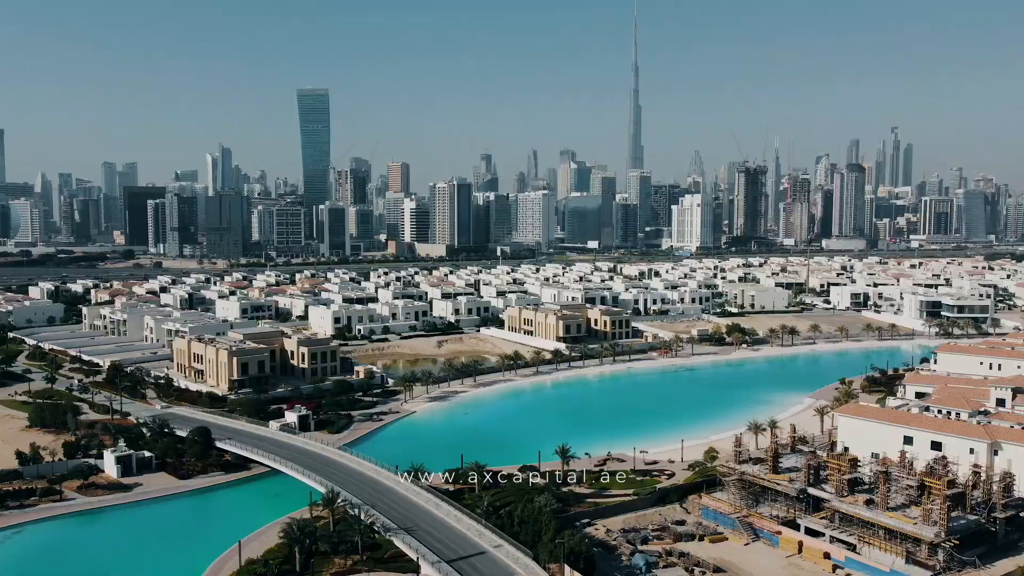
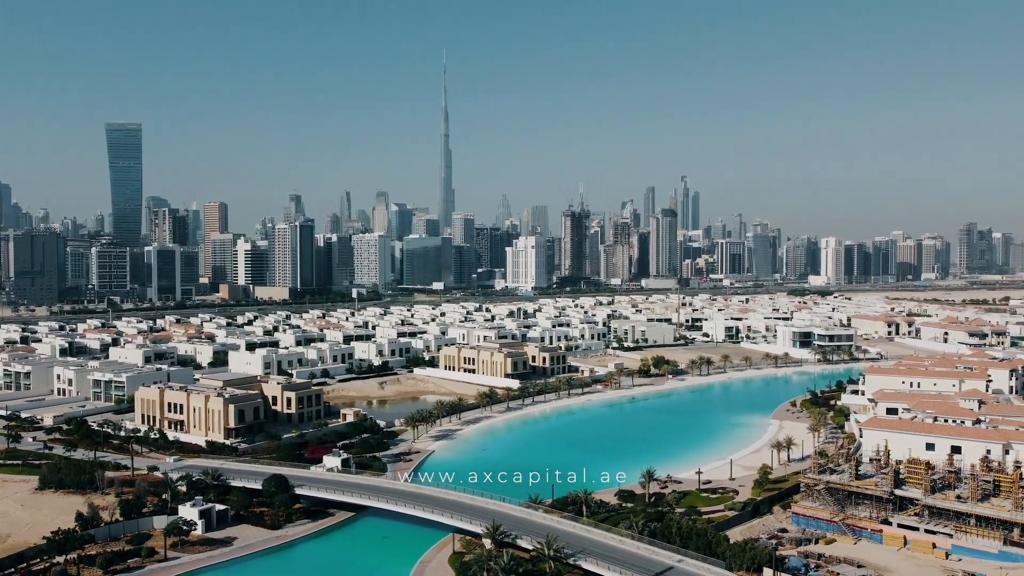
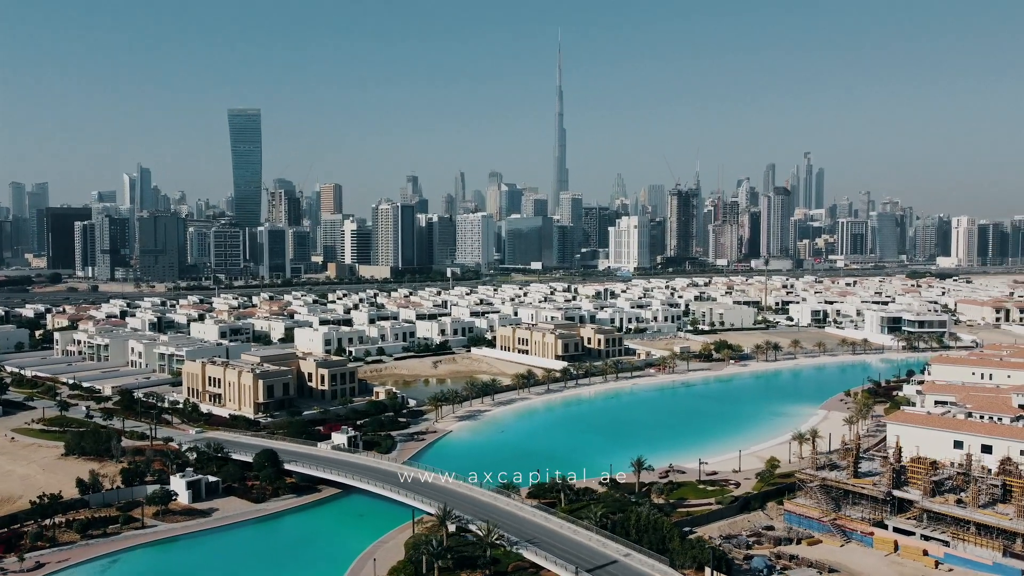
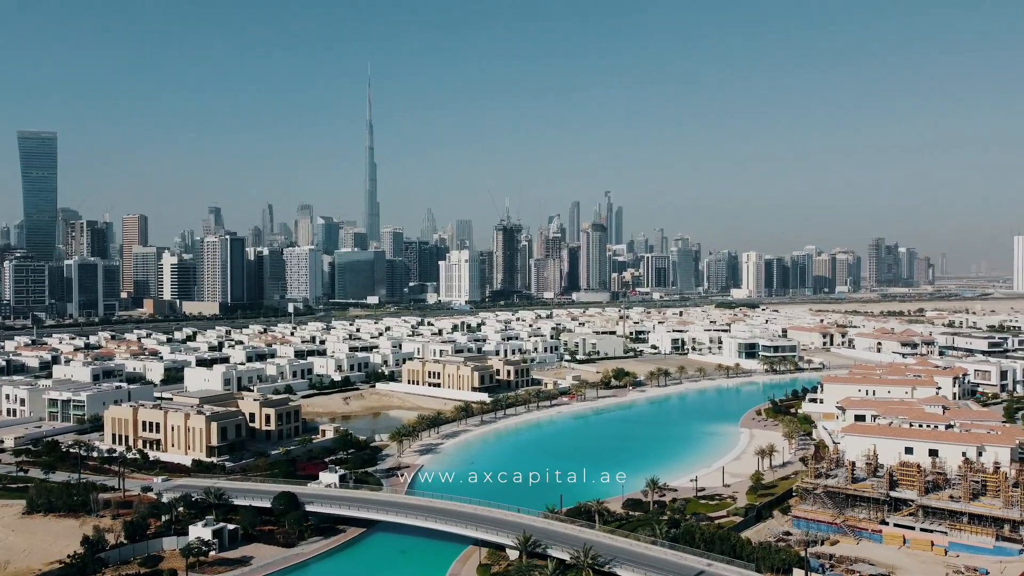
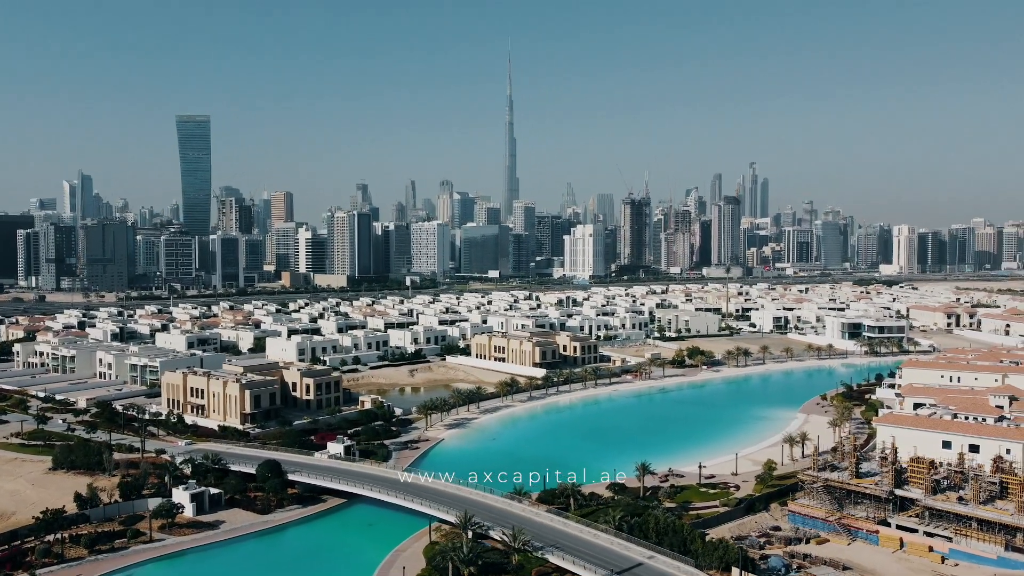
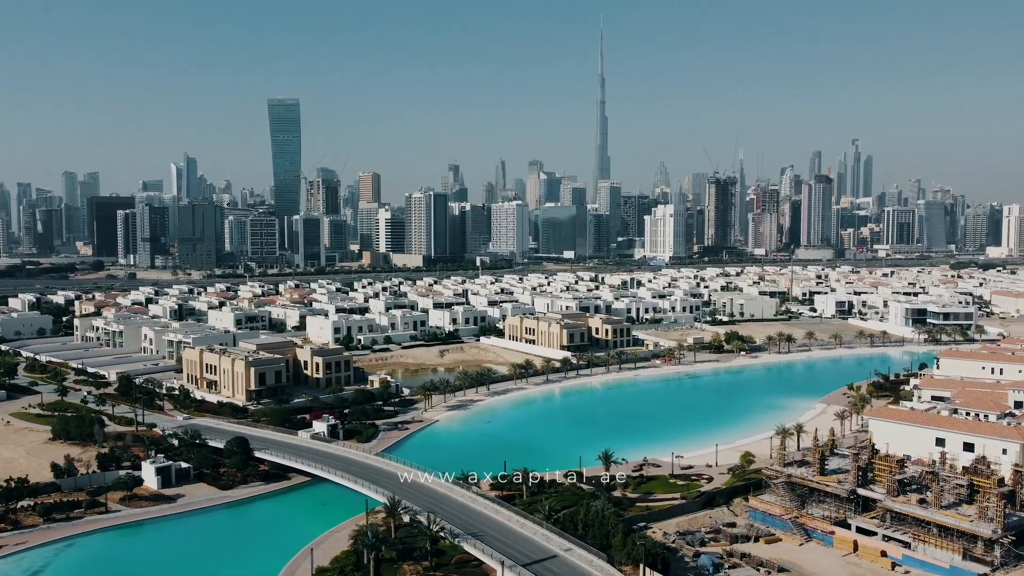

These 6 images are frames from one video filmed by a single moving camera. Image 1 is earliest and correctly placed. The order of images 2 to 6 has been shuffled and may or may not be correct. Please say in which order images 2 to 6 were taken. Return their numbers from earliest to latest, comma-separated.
6, 3, 5, 2, 4
